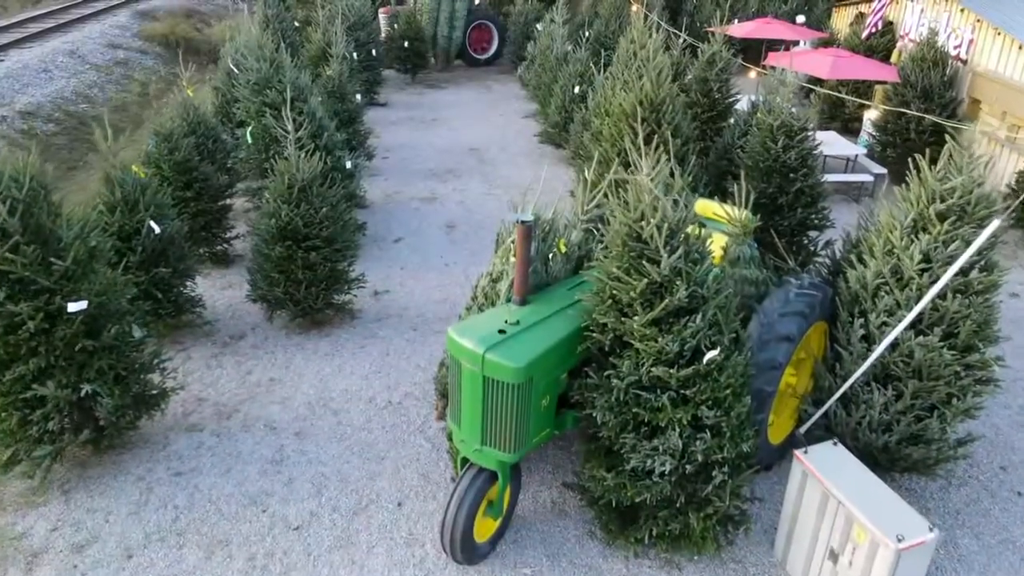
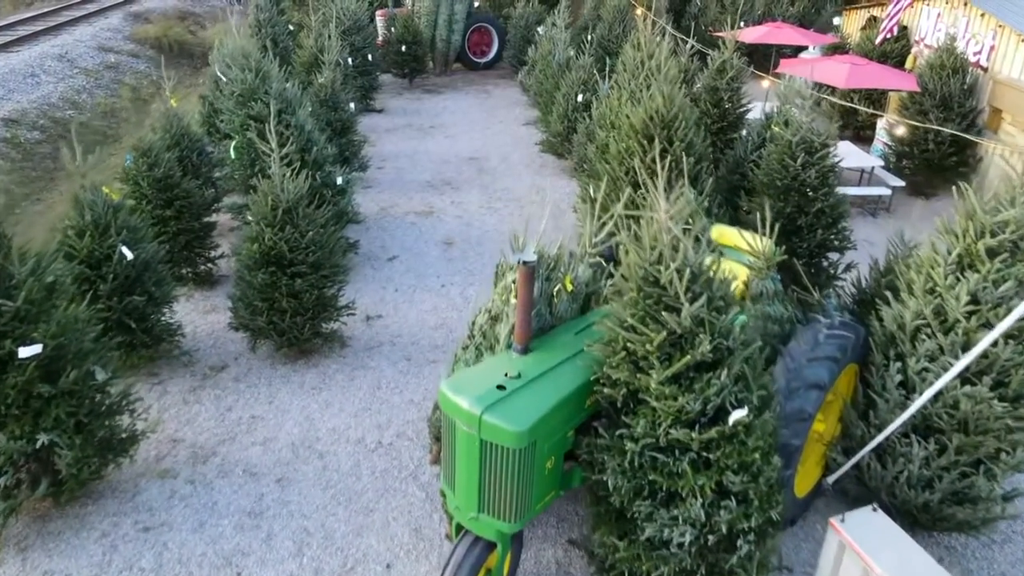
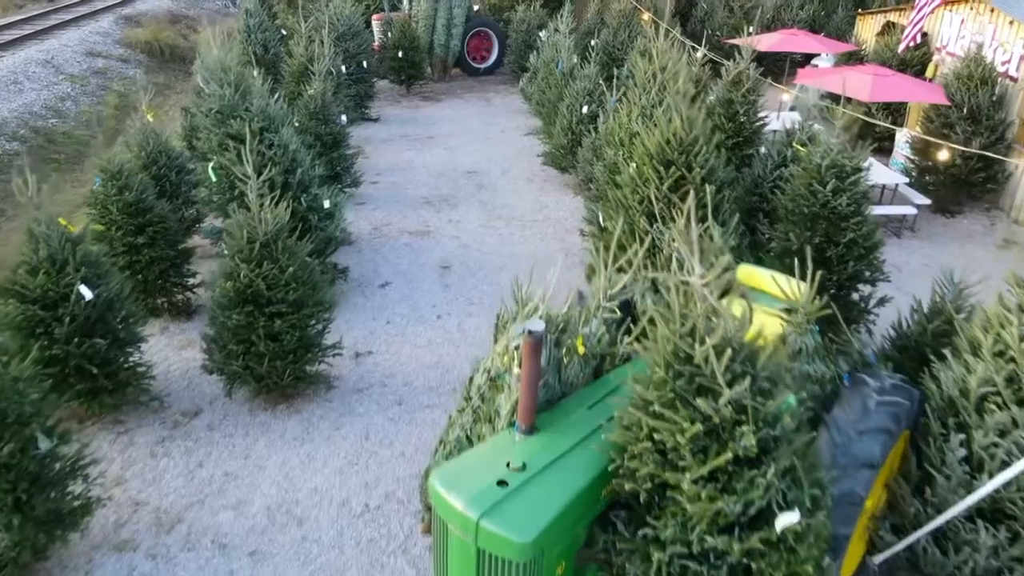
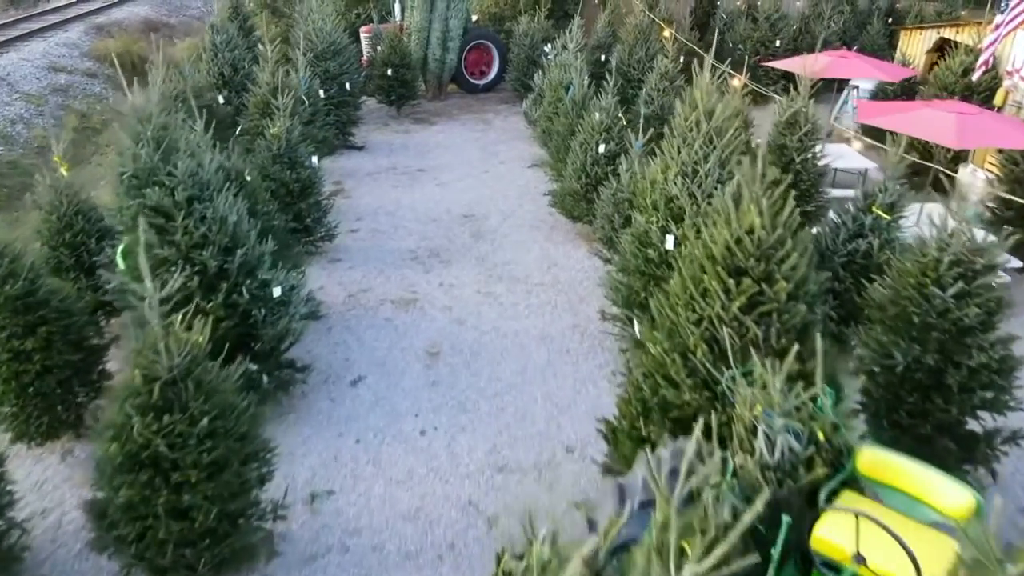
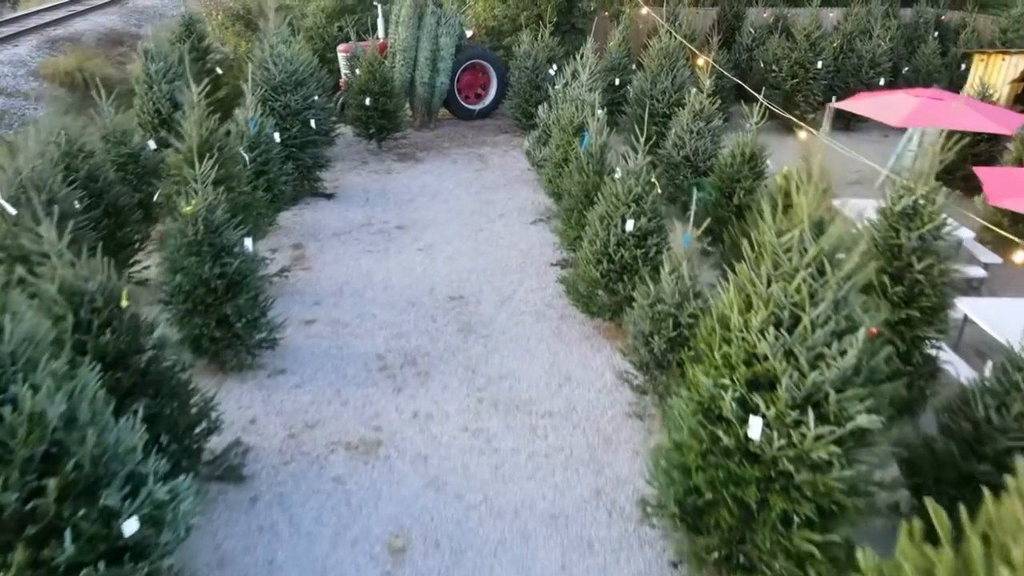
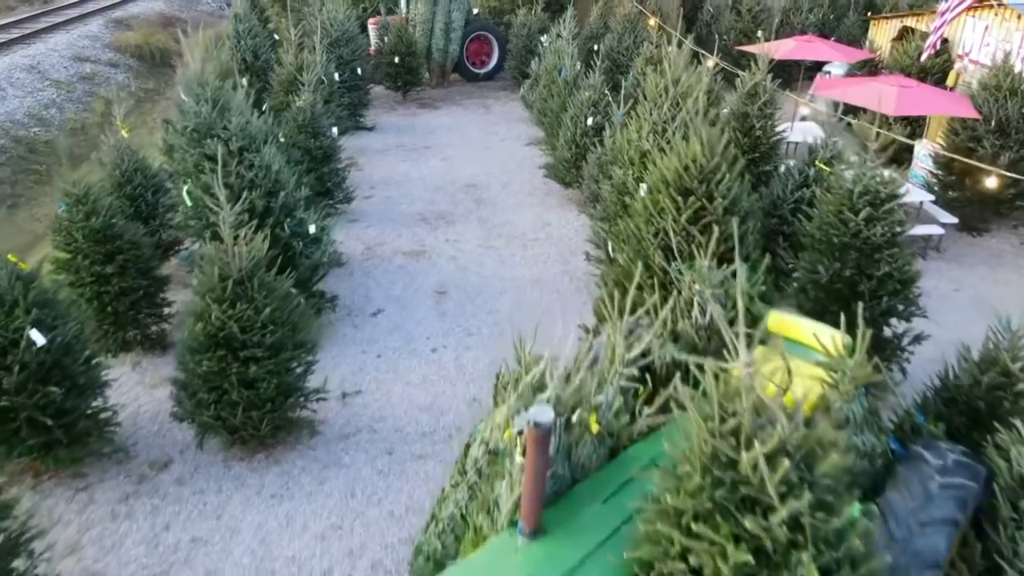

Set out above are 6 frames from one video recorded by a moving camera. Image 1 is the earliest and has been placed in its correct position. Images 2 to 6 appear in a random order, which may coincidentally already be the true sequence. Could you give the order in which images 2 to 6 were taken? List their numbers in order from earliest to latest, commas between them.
2, 3, 6, 4, 5
